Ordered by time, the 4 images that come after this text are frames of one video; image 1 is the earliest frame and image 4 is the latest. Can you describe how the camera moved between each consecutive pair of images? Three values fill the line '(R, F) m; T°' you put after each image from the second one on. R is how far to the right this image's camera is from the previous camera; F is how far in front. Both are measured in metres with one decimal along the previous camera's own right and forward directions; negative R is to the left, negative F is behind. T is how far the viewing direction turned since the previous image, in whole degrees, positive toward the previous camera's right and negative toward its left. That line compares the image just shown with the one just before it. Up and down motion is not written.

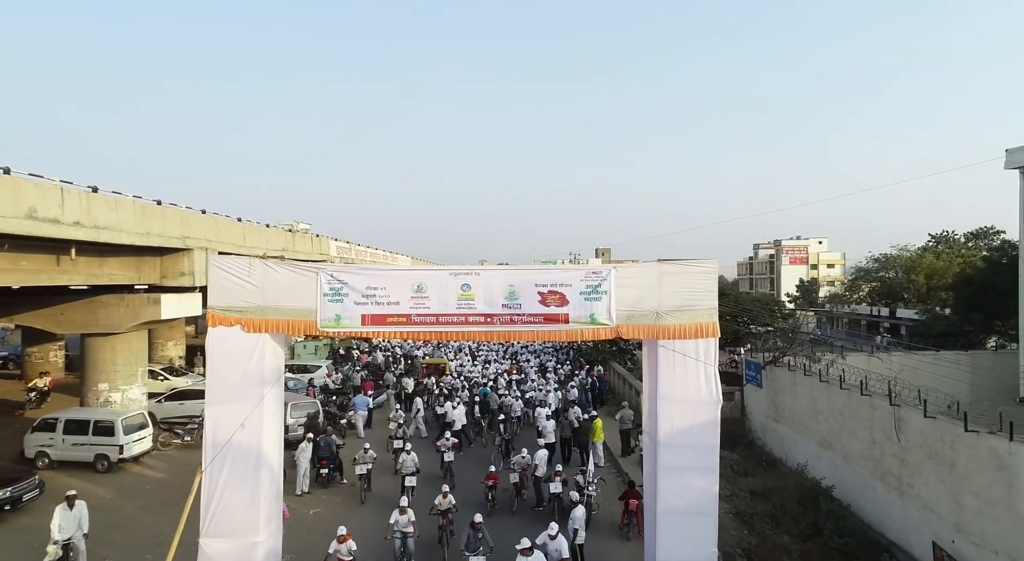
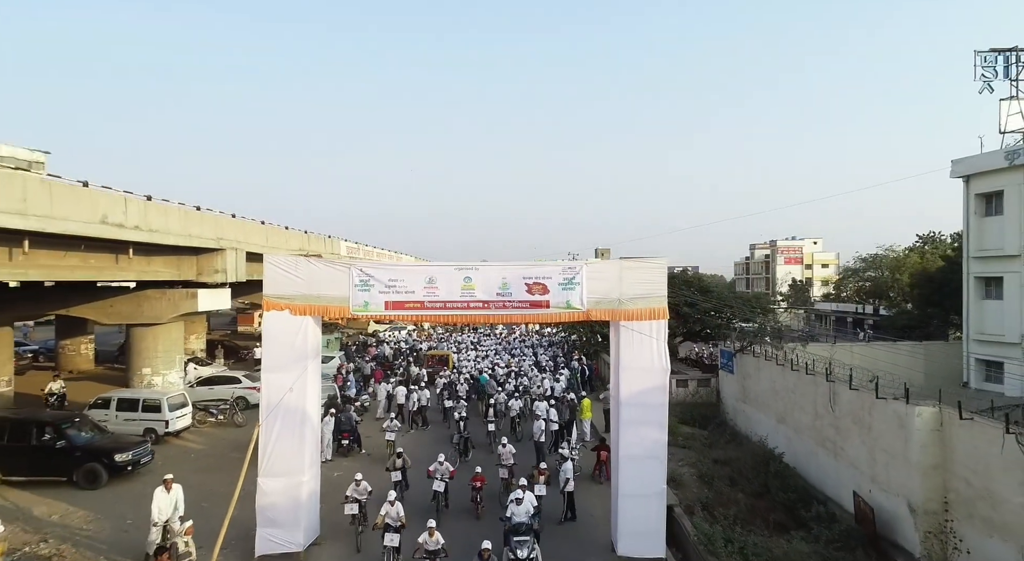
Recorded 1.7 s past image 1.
(+0.1, -2.3) m; 0°
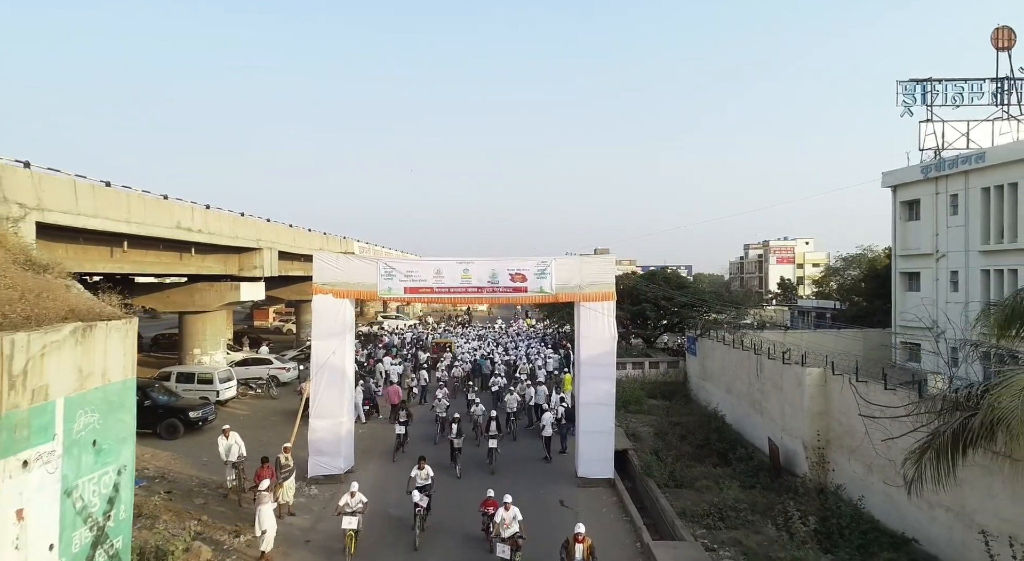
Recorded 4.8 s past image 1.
(+0.3, -3.8) m; 0°
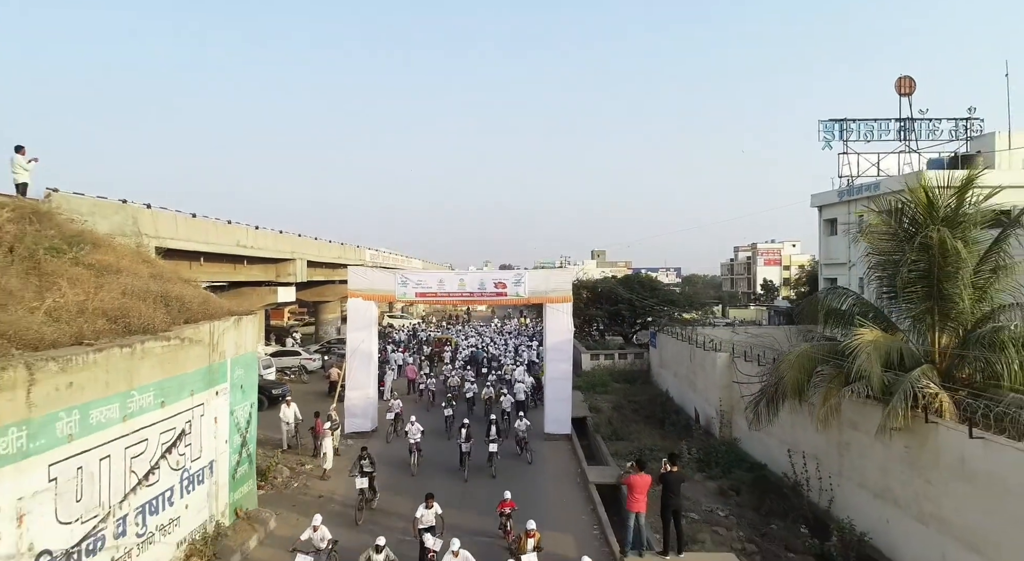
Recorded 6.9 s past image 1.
(+0.5, -5.2) m; 0°
